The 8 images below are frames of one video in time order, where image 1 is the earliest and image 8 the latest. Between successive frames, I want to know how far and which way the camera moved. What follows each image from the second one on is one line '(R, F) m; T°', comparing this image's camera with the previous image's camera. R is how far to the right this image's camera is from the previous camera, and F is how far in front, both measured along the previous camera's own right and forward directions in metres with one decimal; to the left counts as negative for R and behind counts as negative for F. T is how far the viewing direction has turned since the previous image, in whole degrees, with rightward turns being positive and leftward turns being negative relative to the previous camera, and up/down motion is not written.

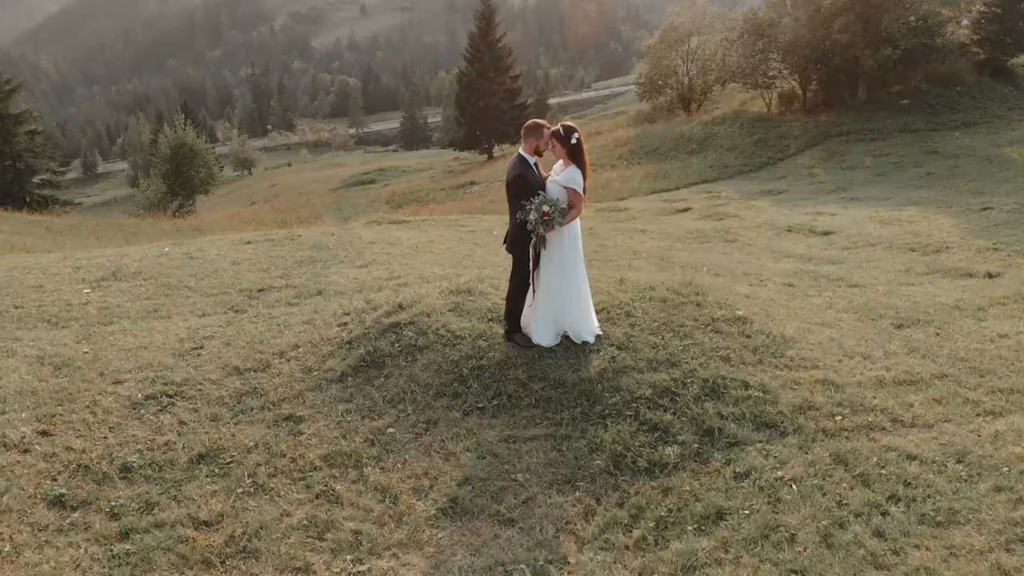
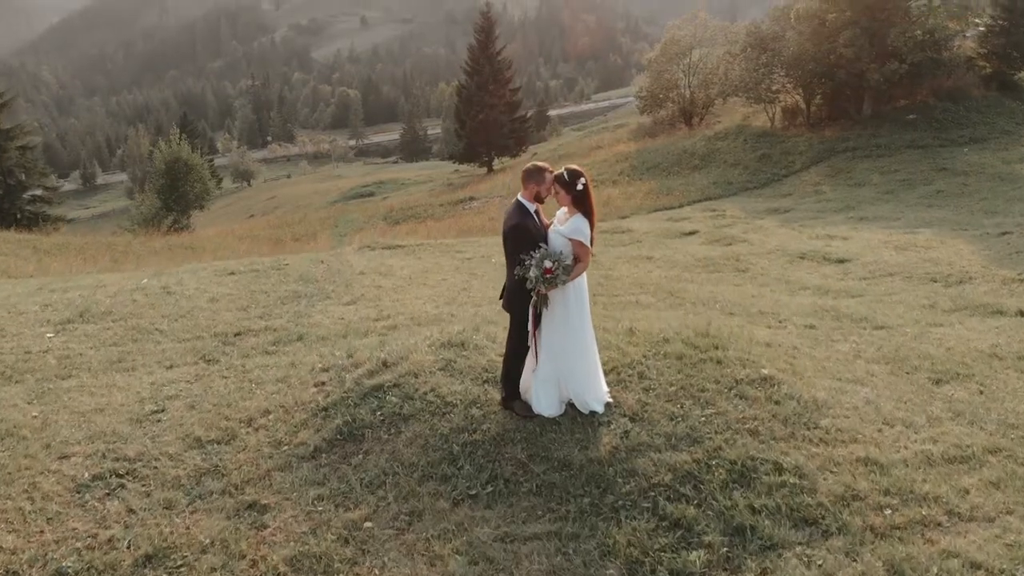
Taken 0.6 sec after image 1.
(0.0, +0.6) m; 0°
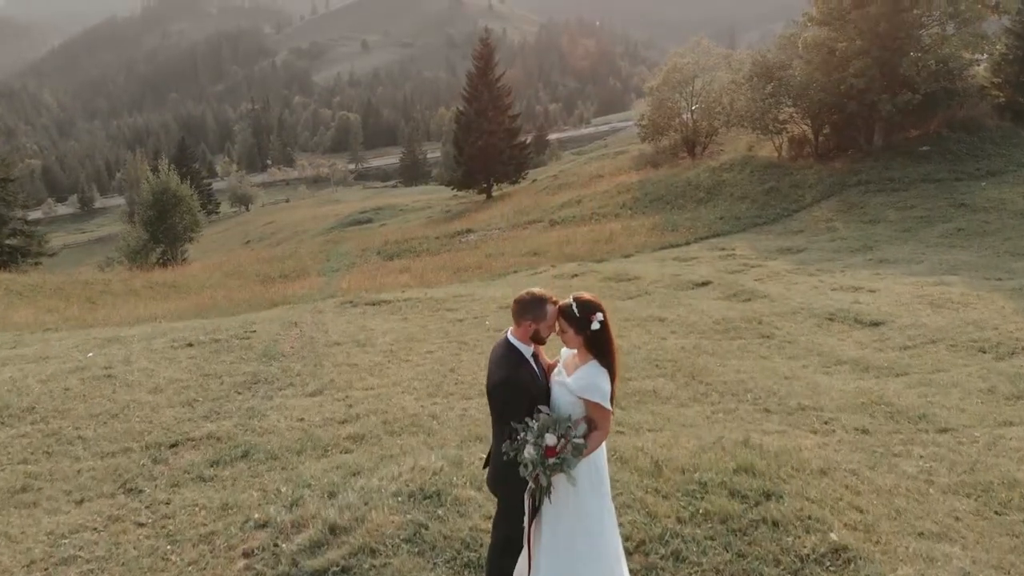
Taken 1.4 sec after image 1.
(0.0, +1.3) m; 0°
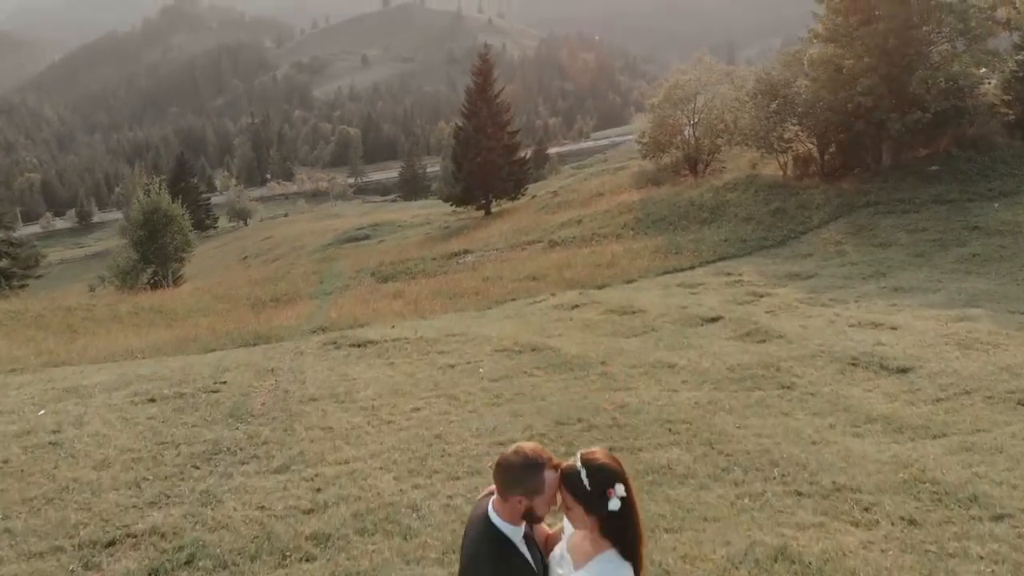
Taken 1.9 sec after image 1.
(0.0, +0.9) m; 0°
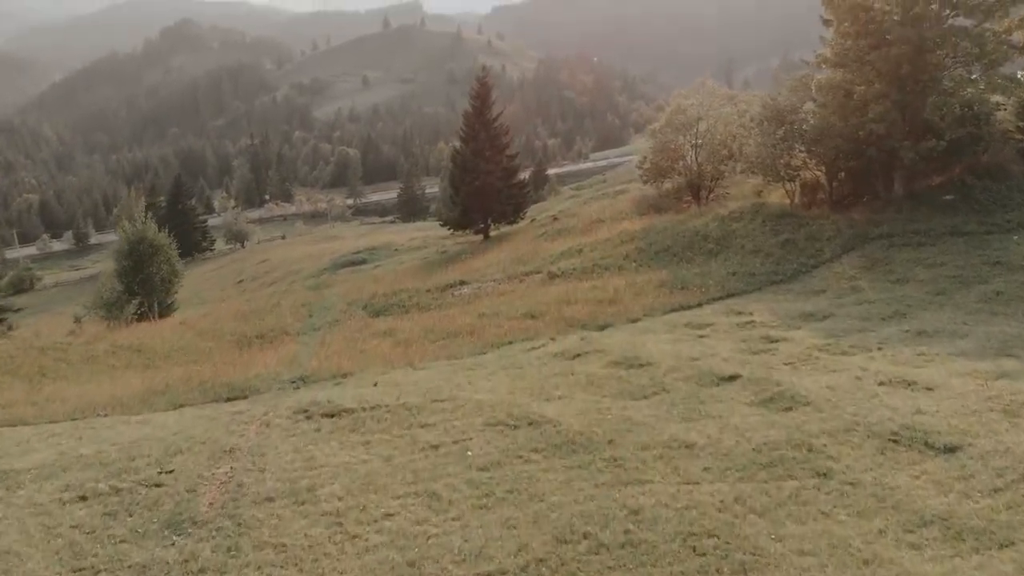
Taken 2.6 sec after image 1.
(+0.1, +1.2) m; 0°
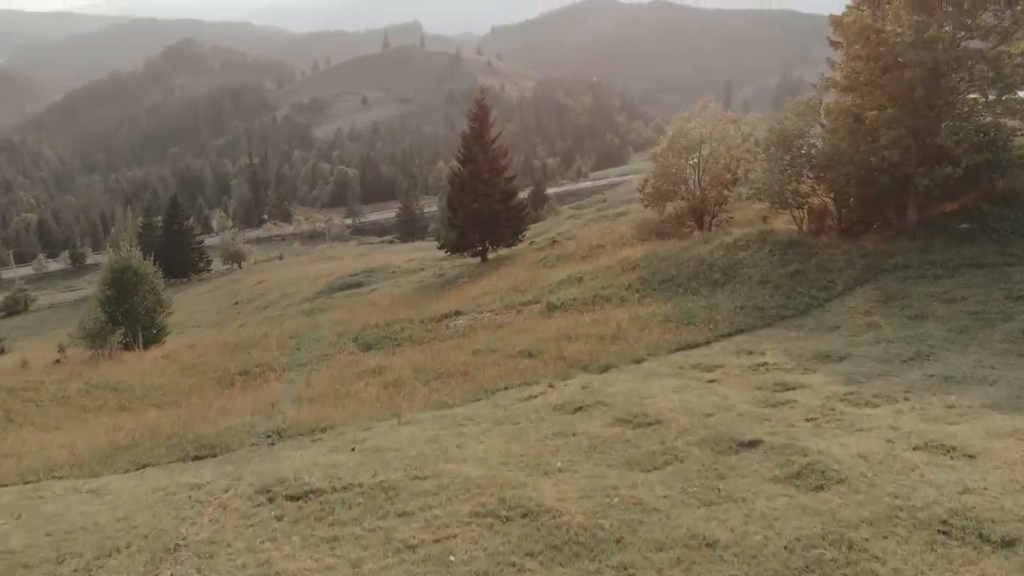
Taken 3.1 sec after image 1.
(+0.1, +1.2) m; 0°
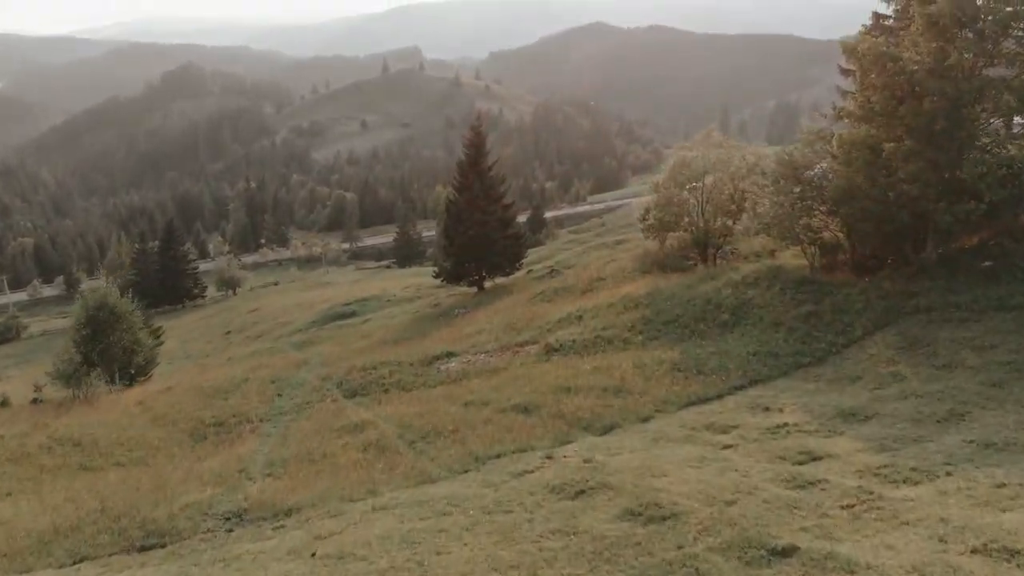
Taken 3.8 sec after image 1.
(+0.1, +1.6) m; 0°
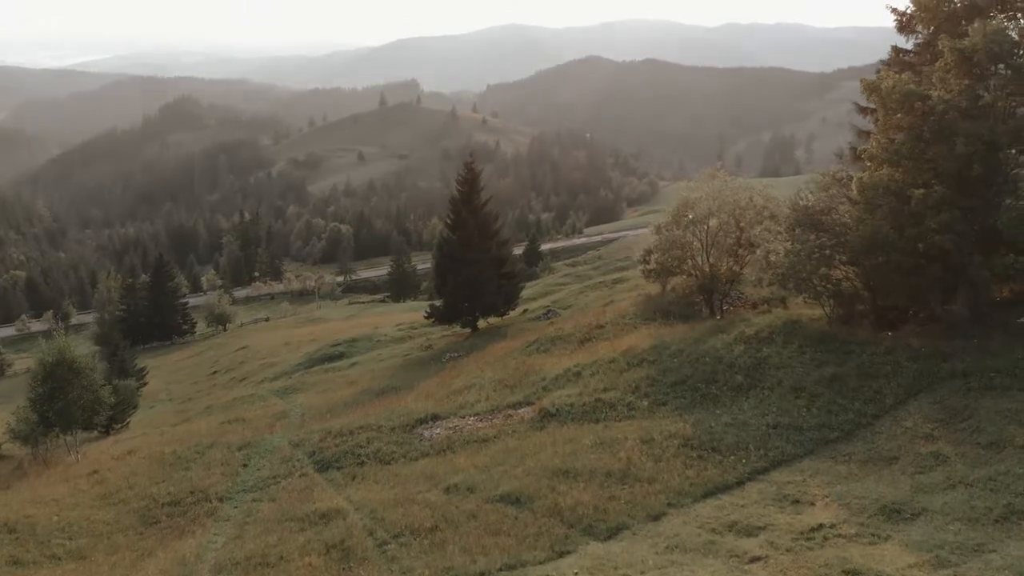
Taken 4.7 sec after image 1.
(+0.1, +2.3) m; 0°
